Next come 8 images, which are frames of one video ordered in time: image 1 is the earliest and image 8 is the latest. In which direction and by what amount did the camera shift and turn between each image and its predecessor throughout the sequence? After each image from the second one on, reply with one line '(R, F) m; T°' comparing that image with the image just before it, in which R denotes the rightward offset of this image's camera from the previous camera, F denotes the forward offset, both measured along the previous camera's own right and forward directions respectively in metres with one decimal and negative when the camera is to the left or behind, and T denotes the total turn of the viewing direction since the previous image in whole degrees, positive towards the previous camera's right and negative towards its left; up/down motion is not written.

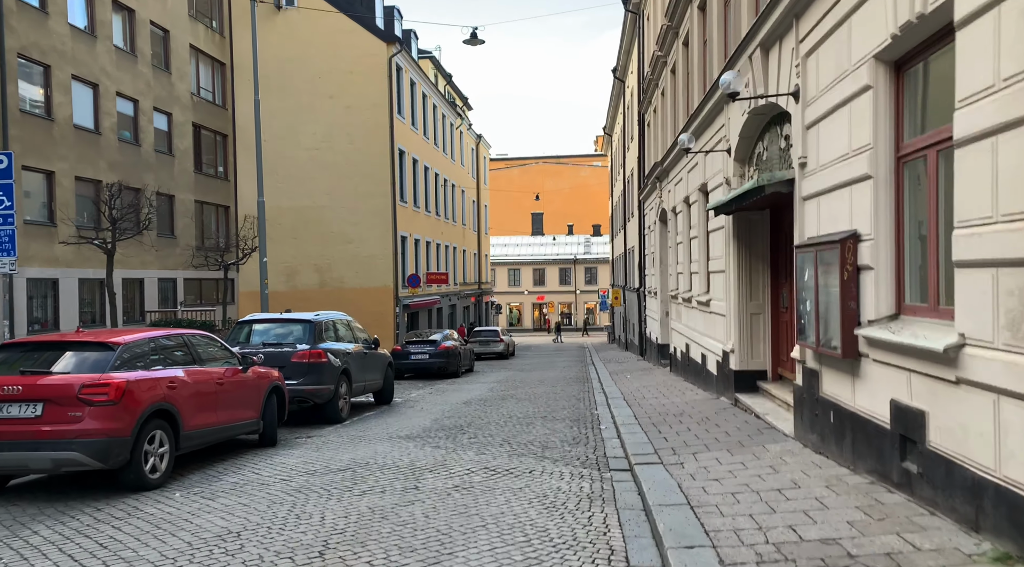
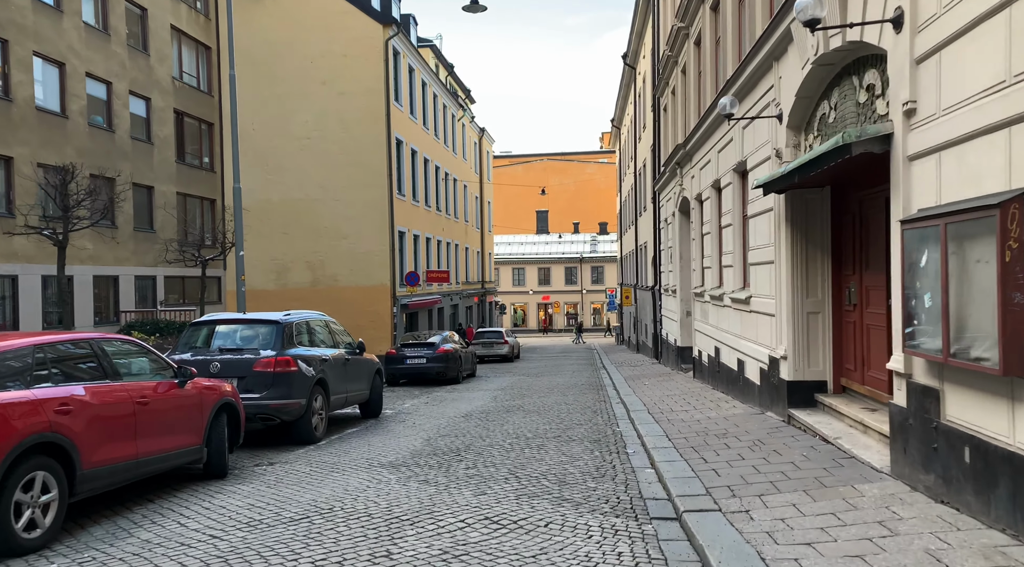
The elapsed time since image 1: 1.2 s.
(0.0, +2.0) m; 0°
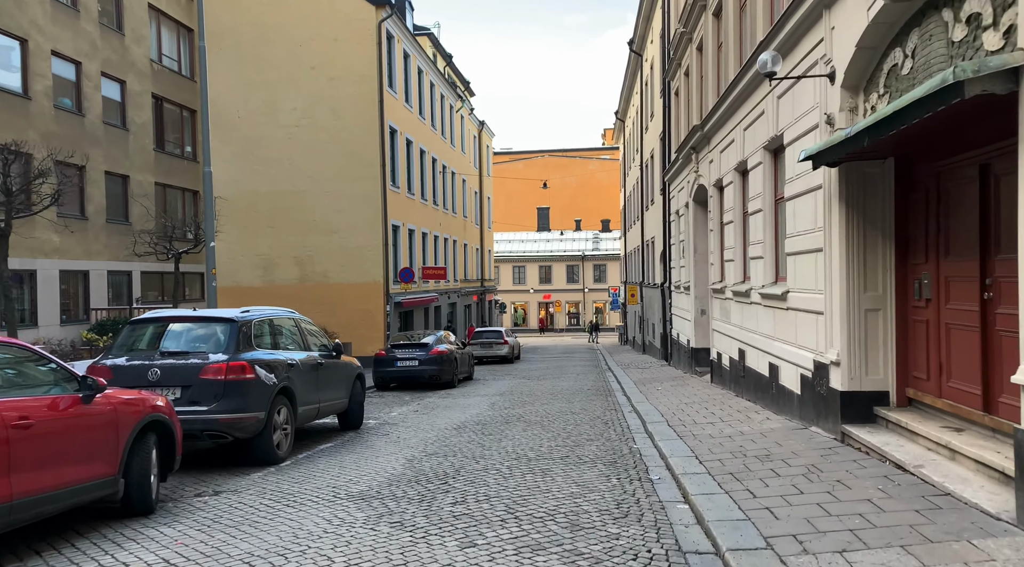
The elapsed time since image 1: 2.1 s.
(0.0, +1.6) m; 0°
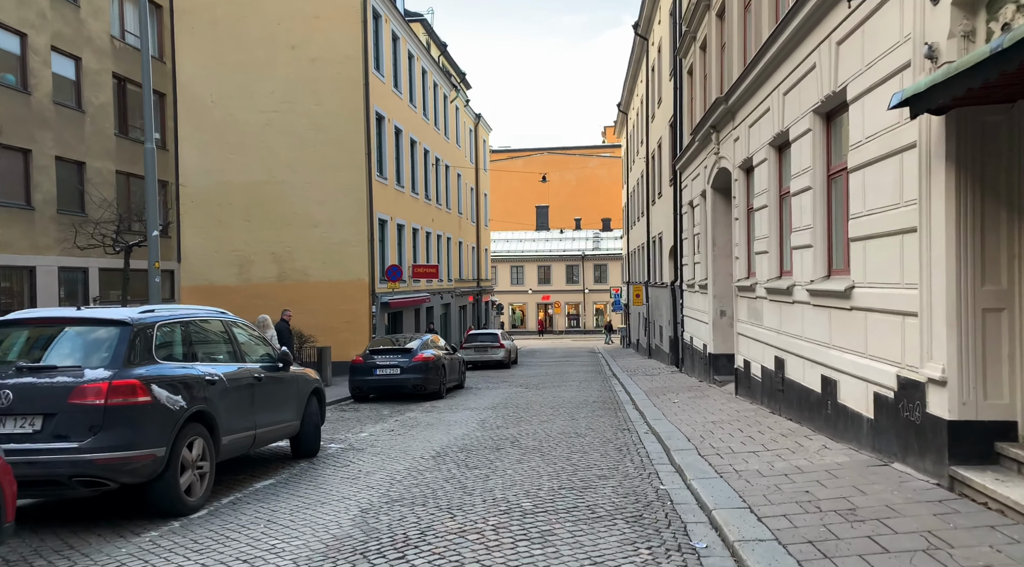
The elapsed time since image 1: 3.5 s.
(+0.1, +2.2) m; 0°
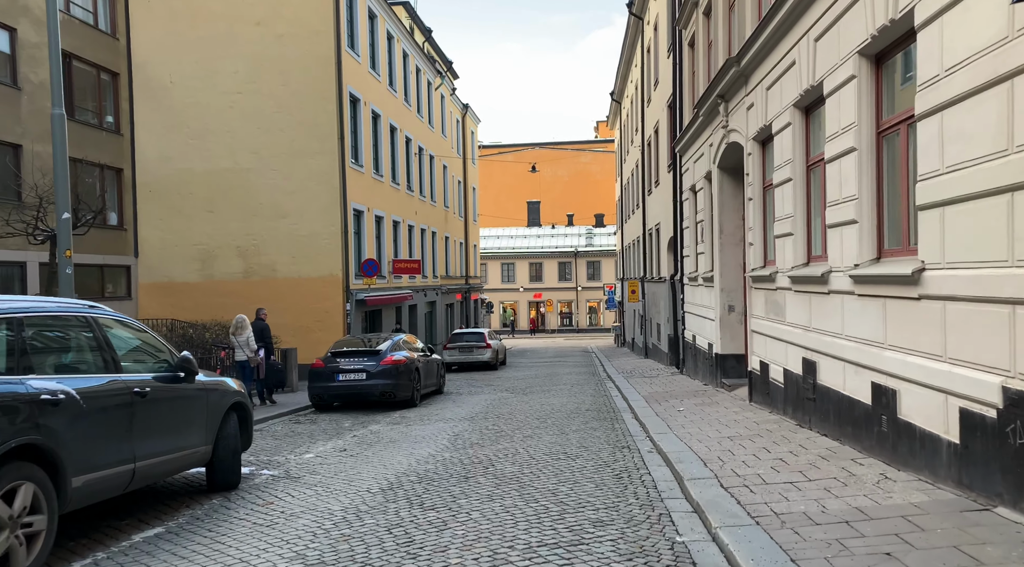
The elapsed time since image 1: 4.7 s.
(+0.2, +1.9) m; 0°
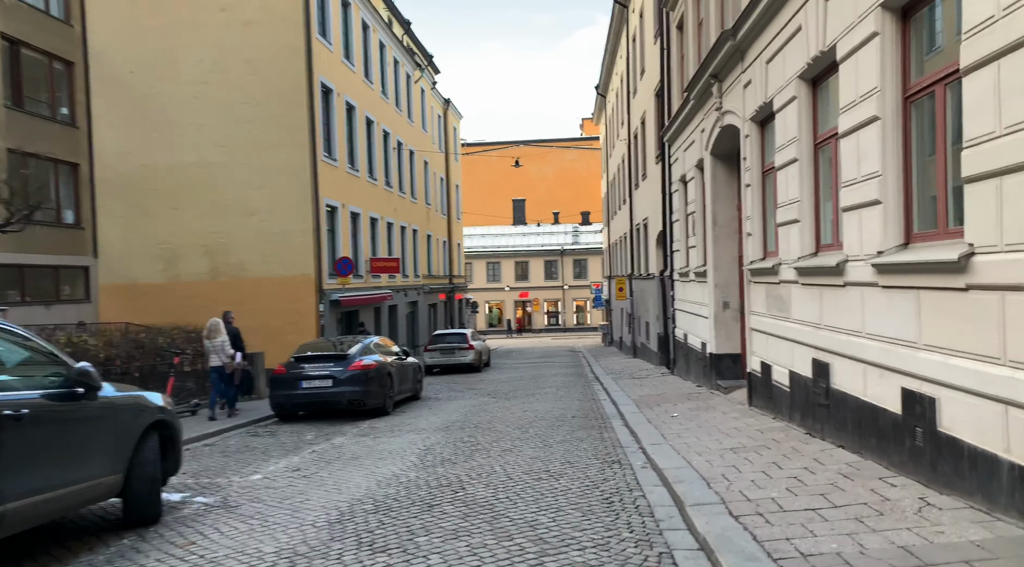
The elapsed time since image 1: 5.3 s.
(+0.1, +1.1) m; +1°
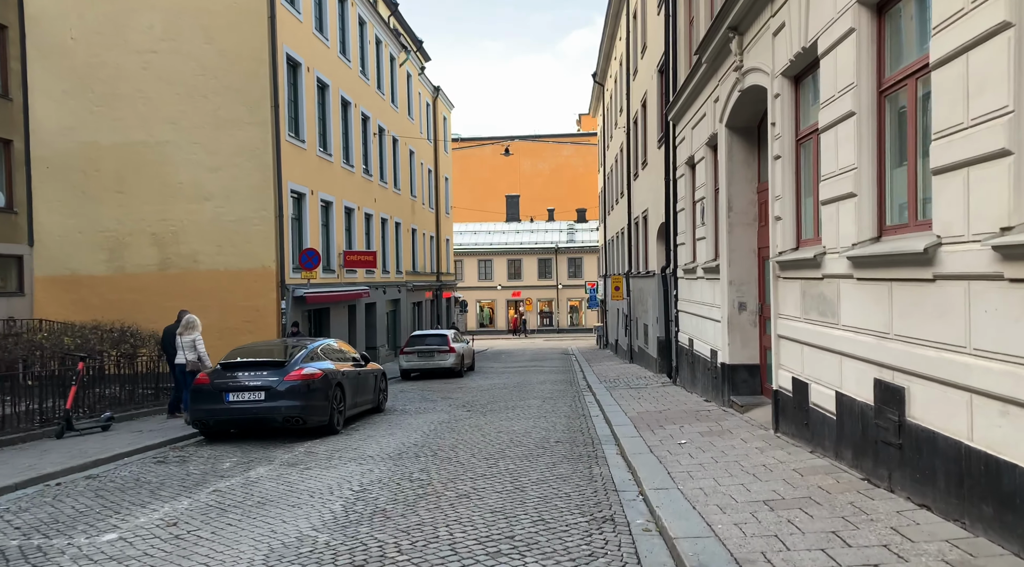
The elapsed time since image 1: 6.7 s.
(+0.3, +2.3) m; 0°
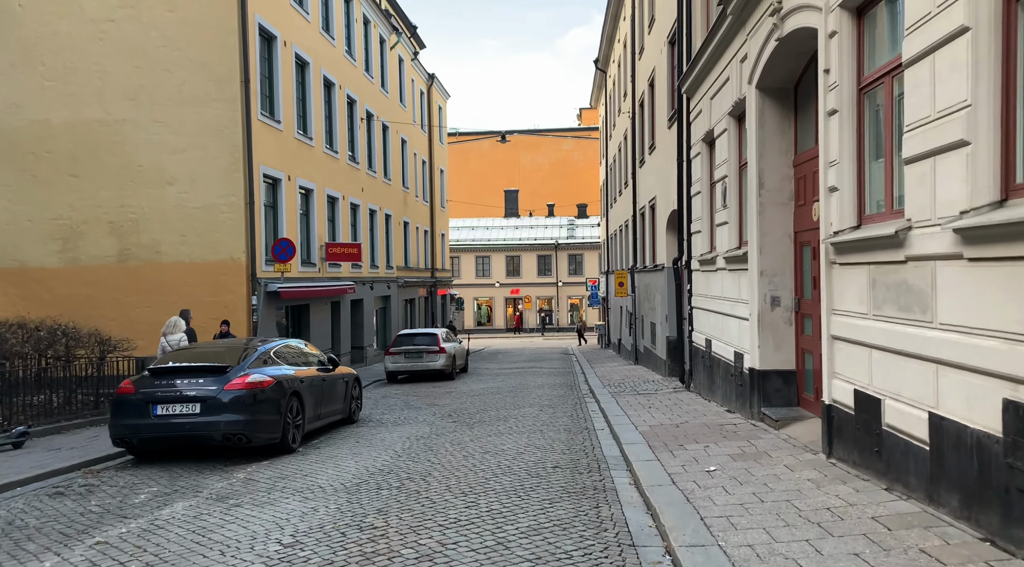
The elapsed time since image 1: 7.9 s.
(+0.1, +1.9) m; 0°
